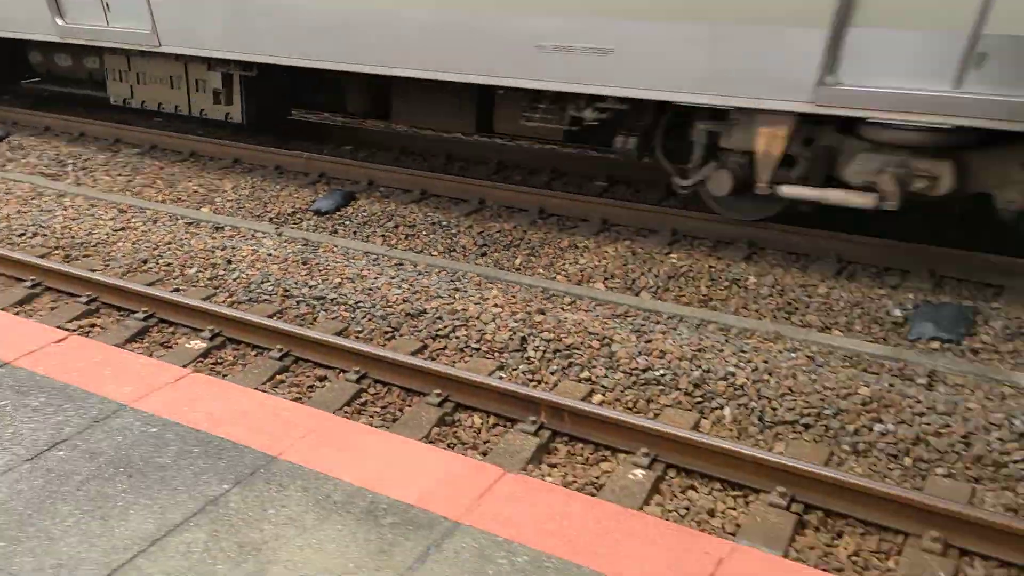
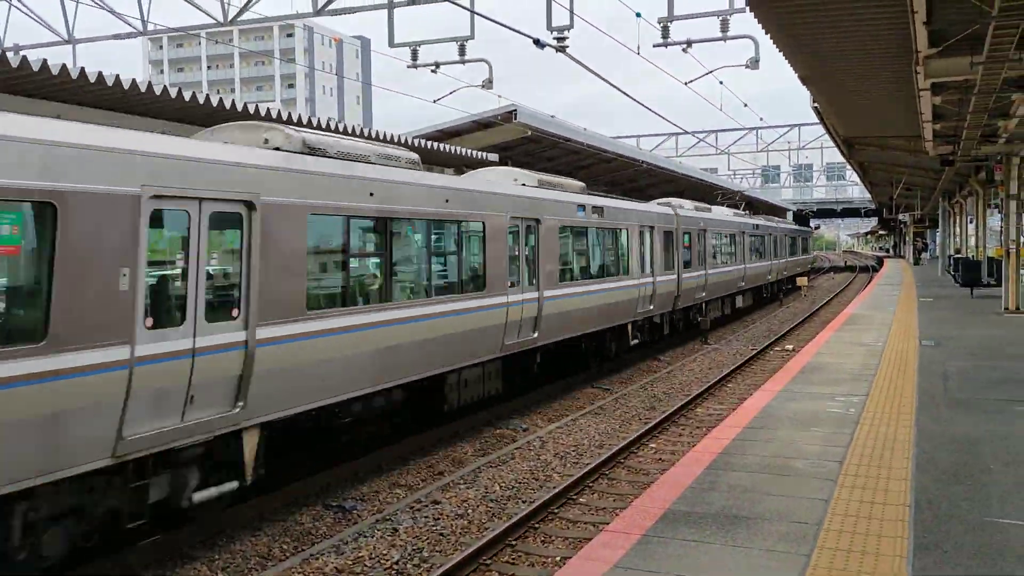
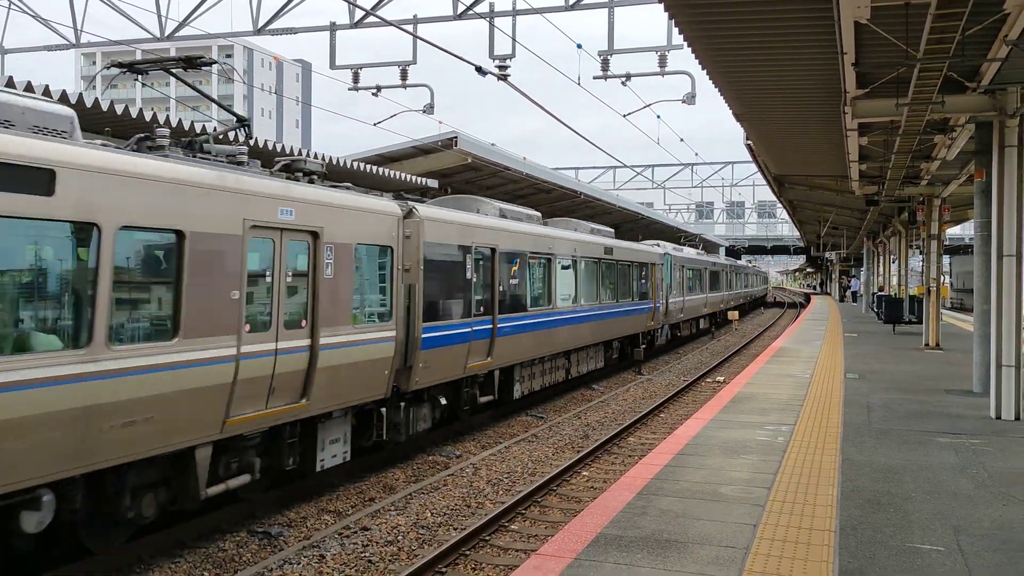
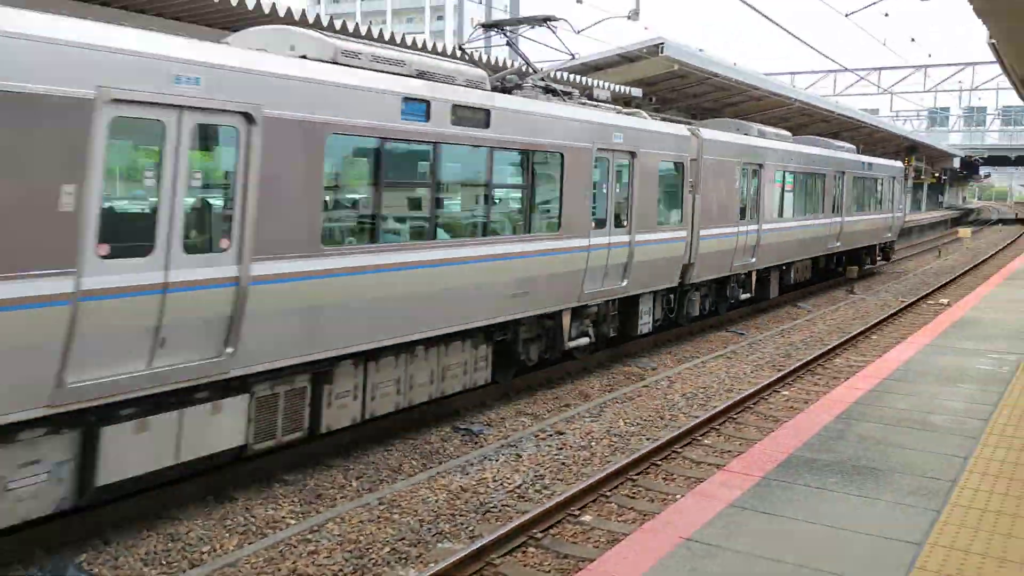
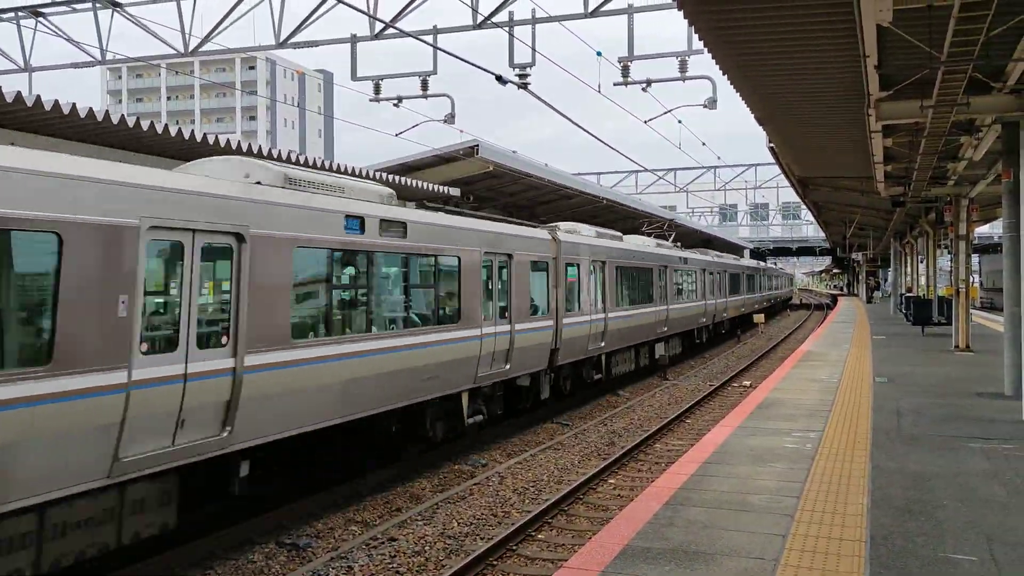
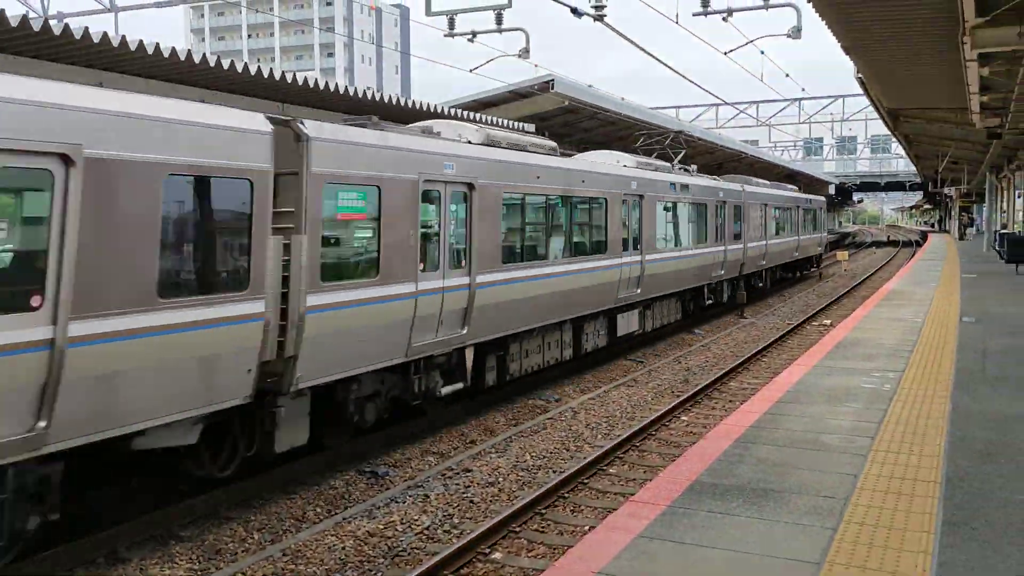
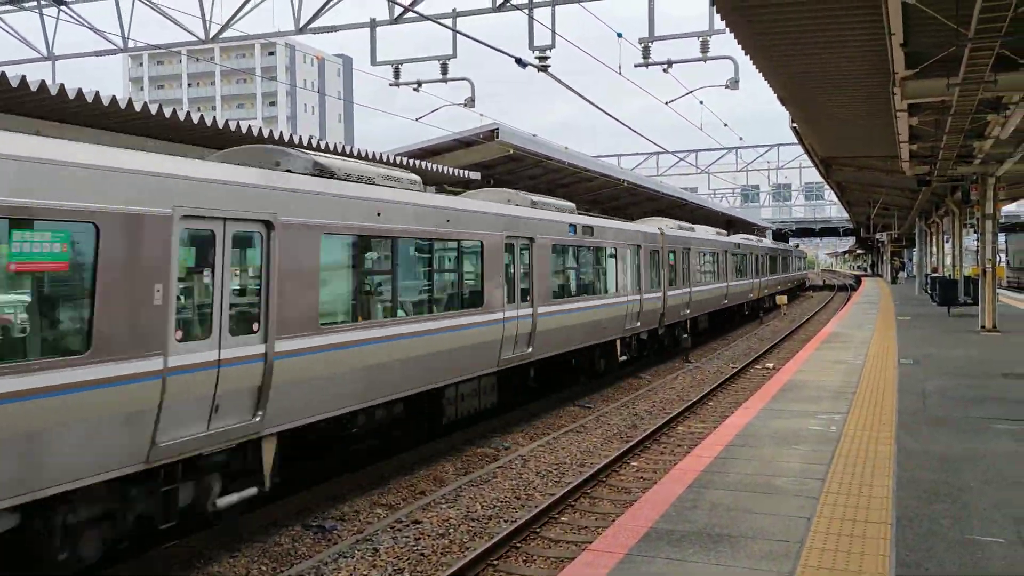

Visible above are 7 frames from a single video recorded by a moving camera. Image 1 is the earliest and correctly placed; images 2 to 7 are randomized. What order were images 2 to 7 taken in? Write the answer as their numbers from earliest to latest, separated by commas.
4, 6, 2, 7, 5, 3
